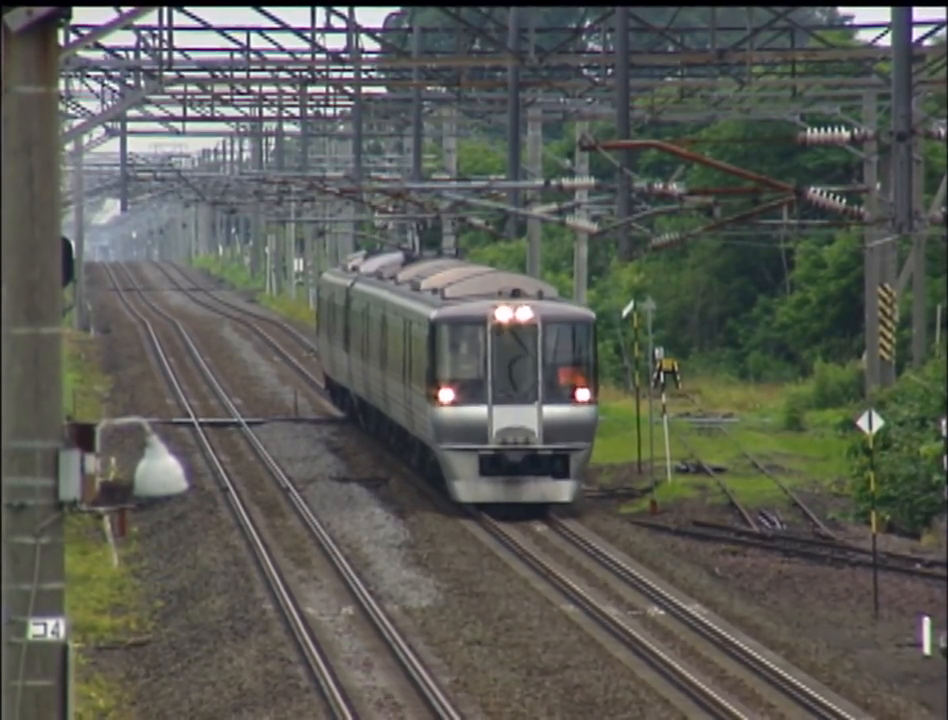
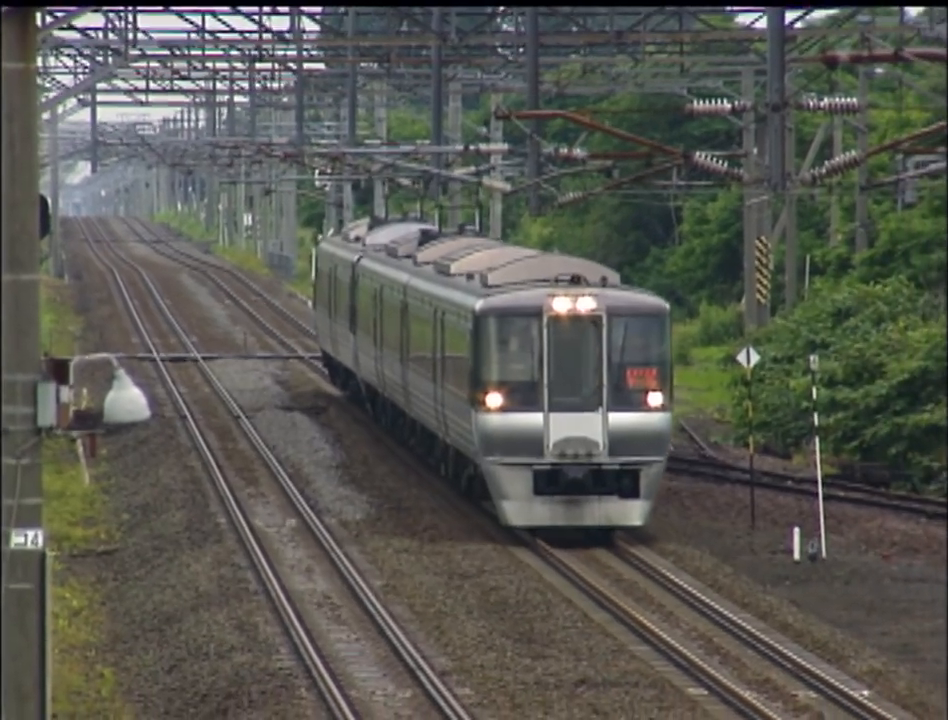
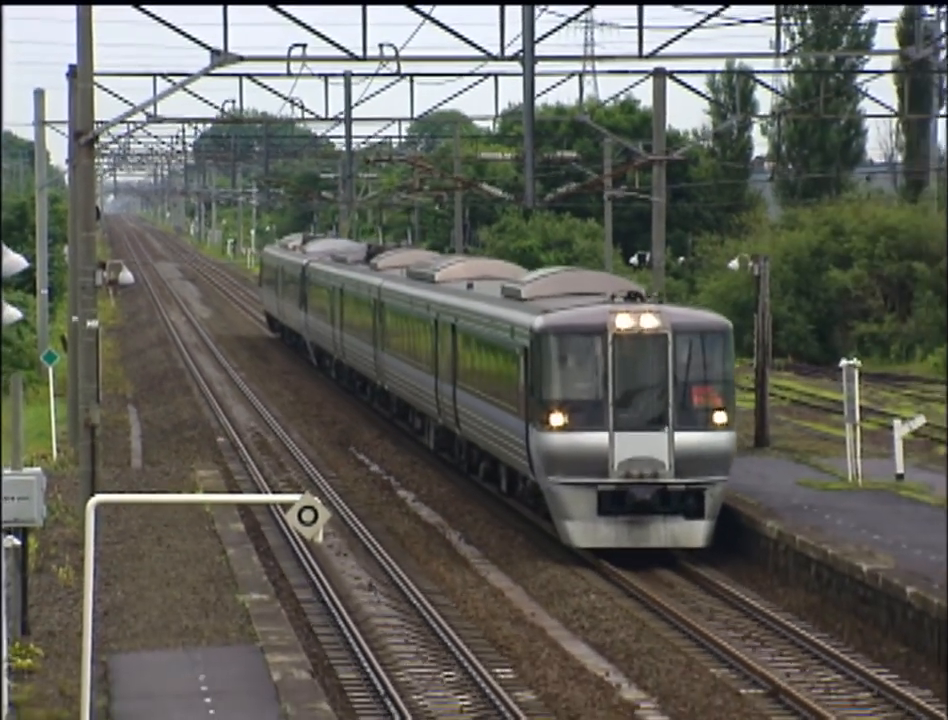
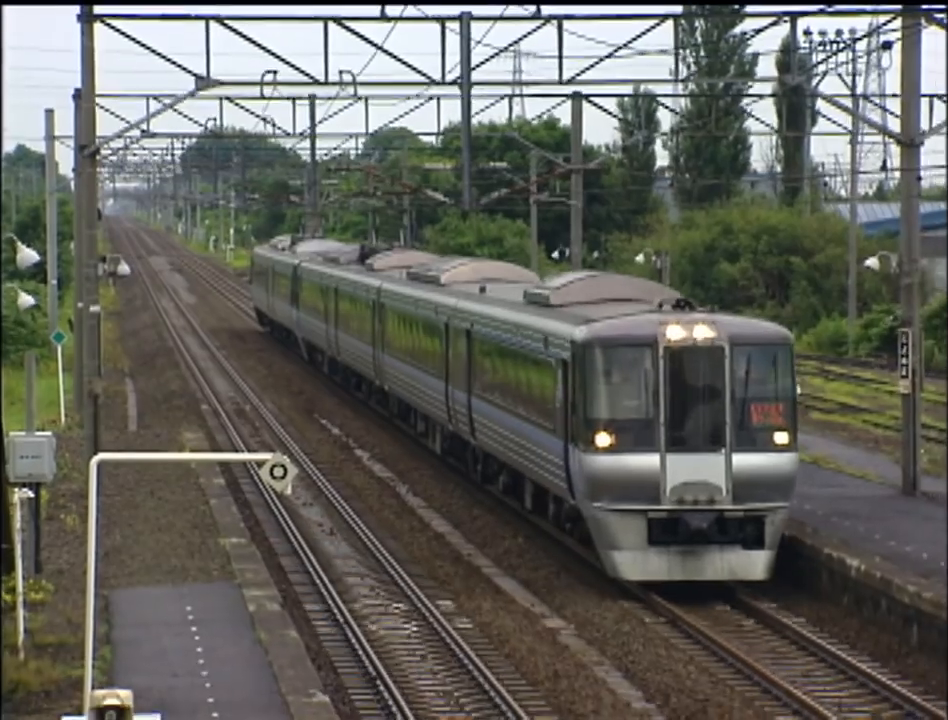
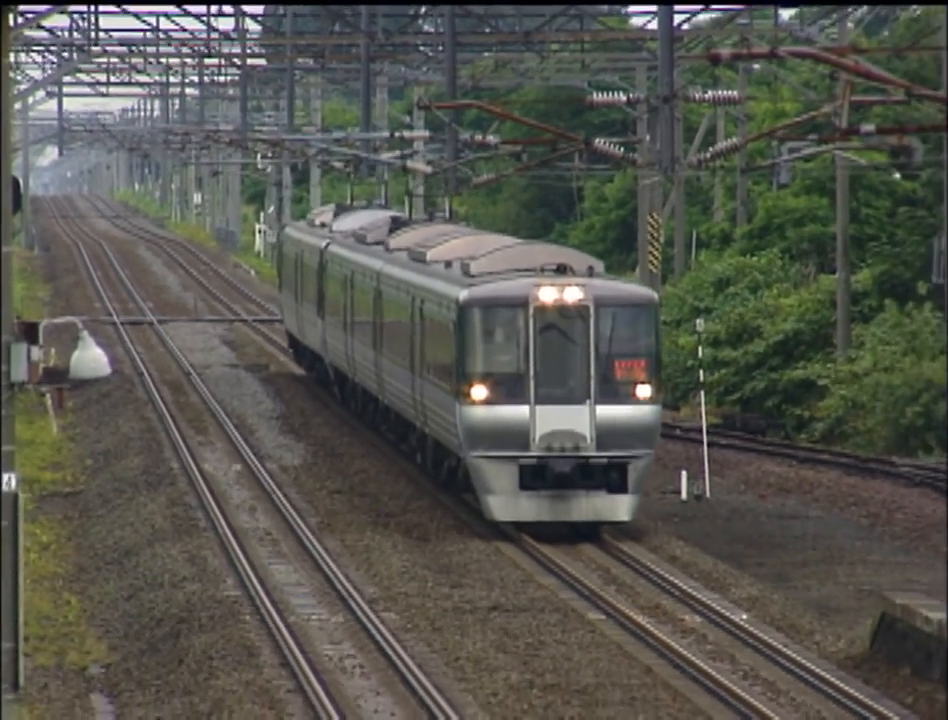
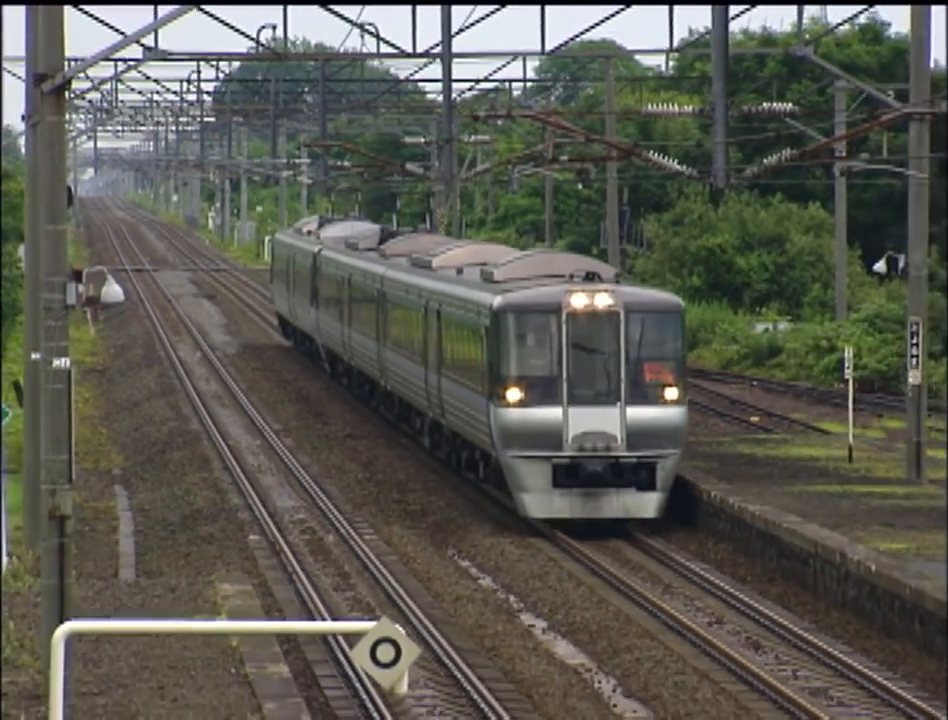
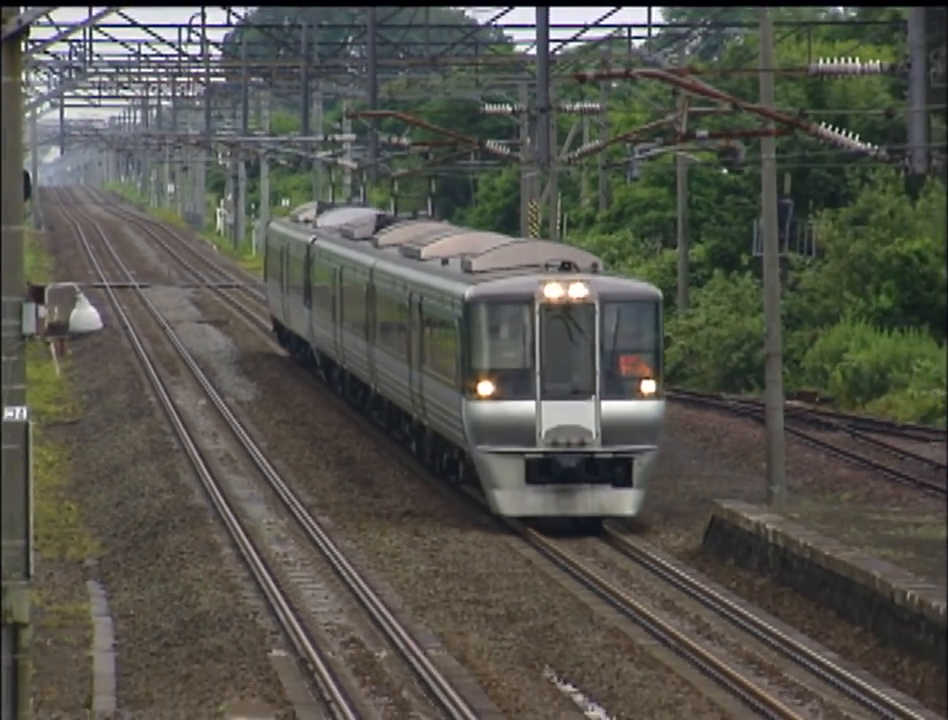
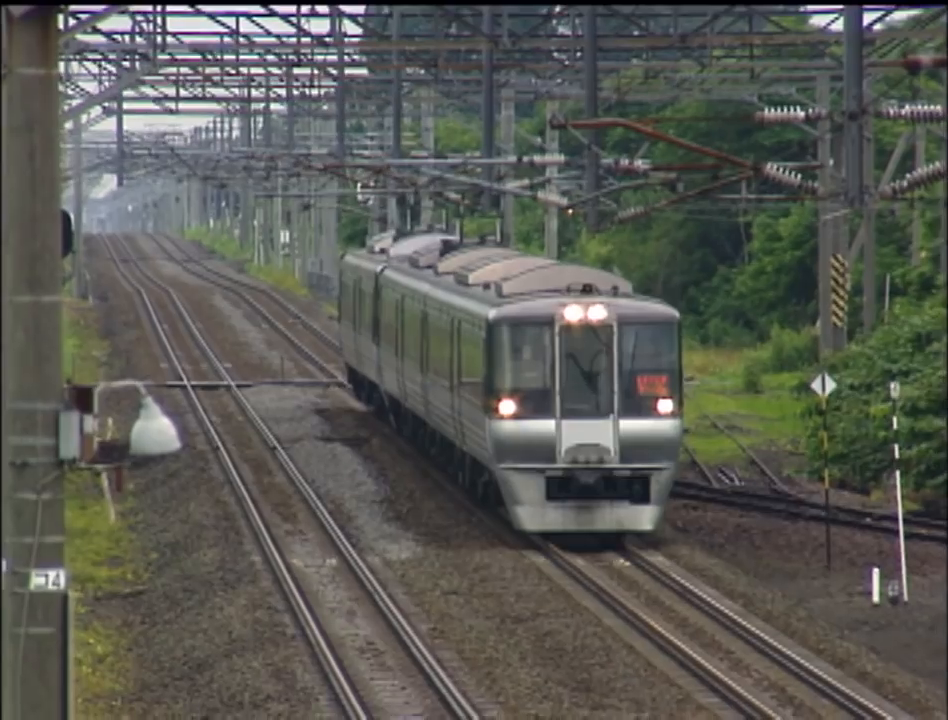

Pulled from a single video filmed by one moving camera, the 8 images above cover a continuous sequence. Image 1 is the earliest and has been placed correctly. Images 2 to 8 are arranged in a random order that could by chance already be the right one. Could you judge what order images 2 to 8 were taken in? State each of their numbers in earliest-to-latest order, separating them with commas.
8, 2, 5, 7, 6, 3, 4
